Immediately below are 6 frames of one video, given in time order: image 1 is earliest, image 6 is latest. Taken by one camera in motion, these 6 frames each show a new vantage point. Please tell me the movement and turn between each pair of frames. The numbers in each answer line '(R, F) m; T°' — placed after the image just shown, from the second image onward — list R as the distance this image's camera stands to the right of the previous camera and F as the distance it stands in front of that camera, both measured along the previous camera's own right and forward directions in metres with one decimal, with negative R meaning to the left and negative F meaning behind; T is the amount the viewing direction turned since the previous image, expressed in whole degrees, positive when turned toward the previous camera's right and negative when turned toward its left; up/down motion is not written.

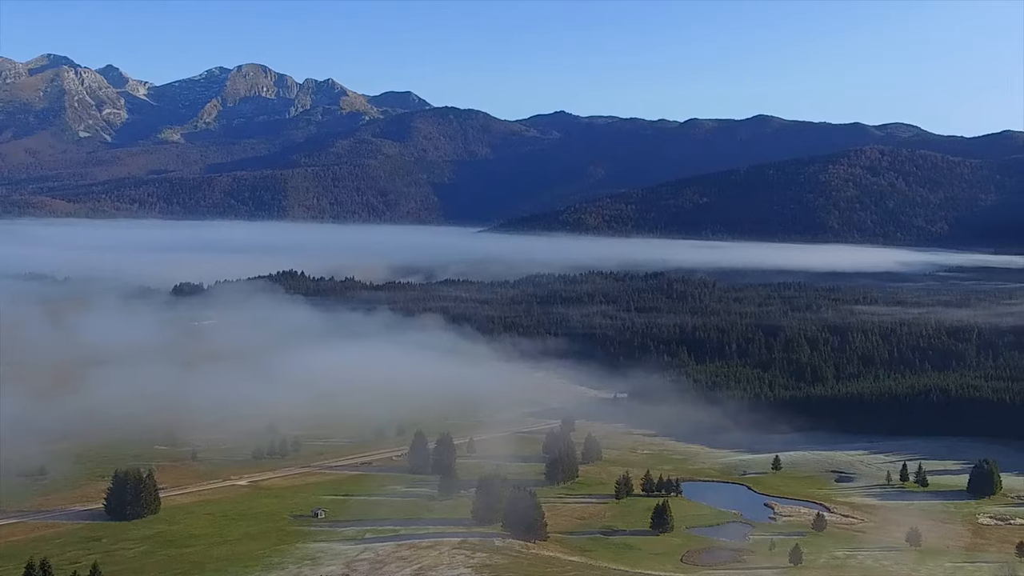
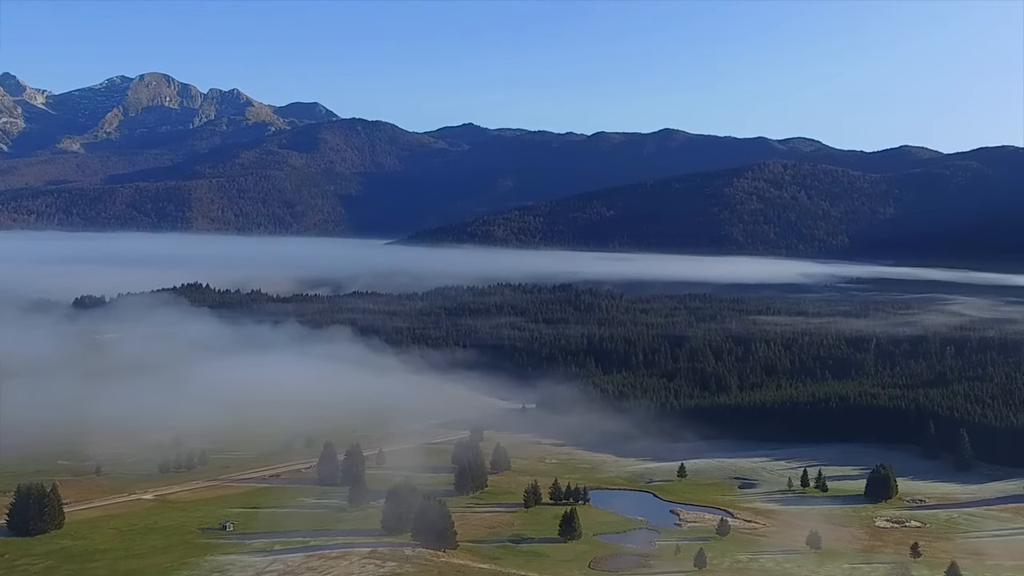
(-0.1, -1.0) m; +4°
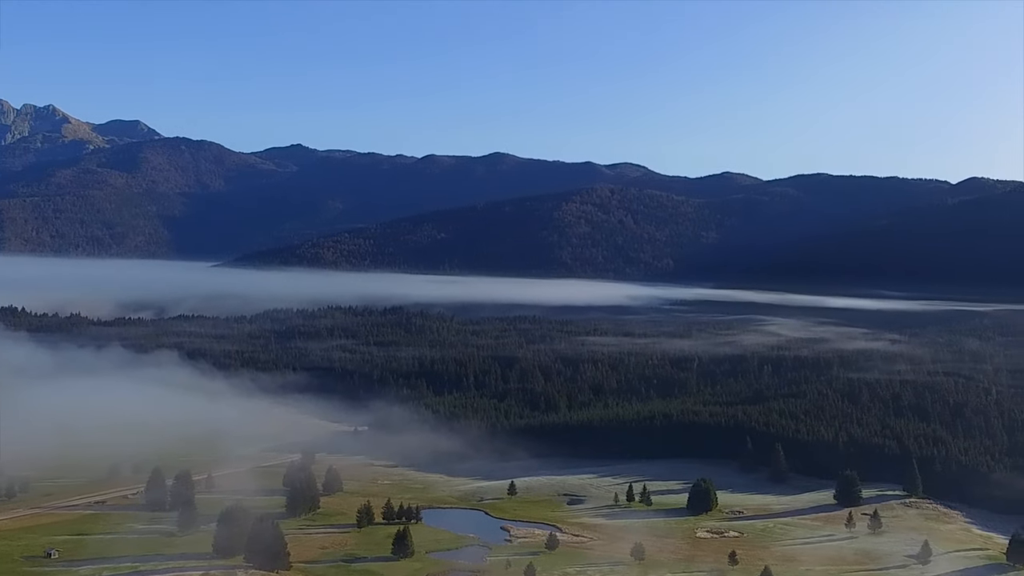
(-0.2, -1.9) m; +7°
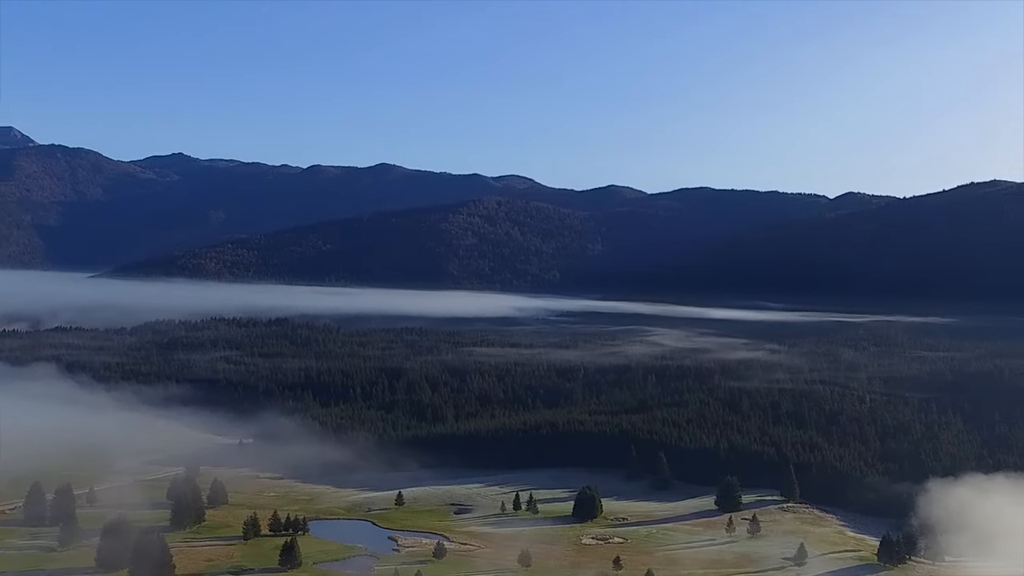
(-0.1, -1.1) m; +5°
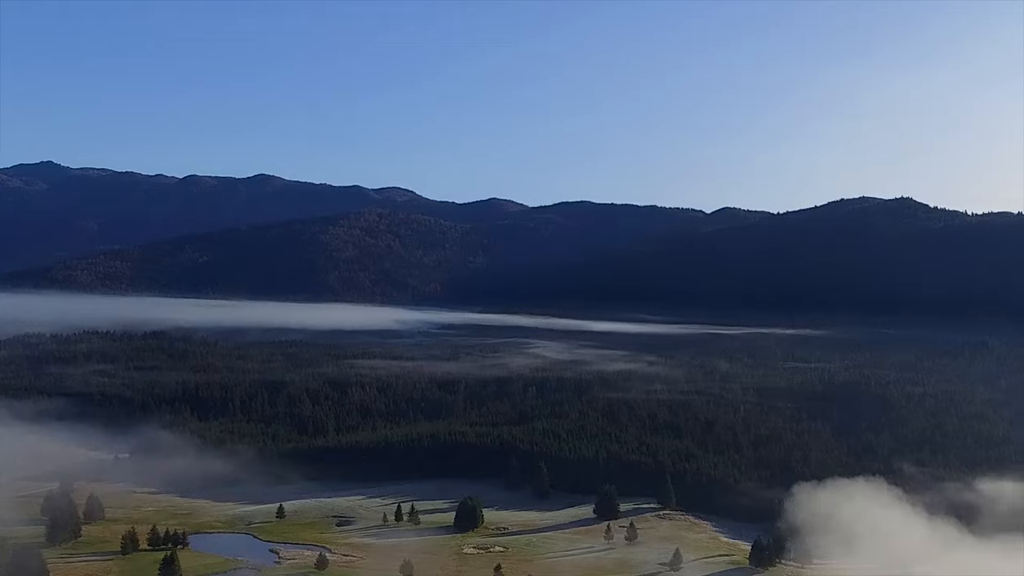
(-0.1, -1.5) m; +5°
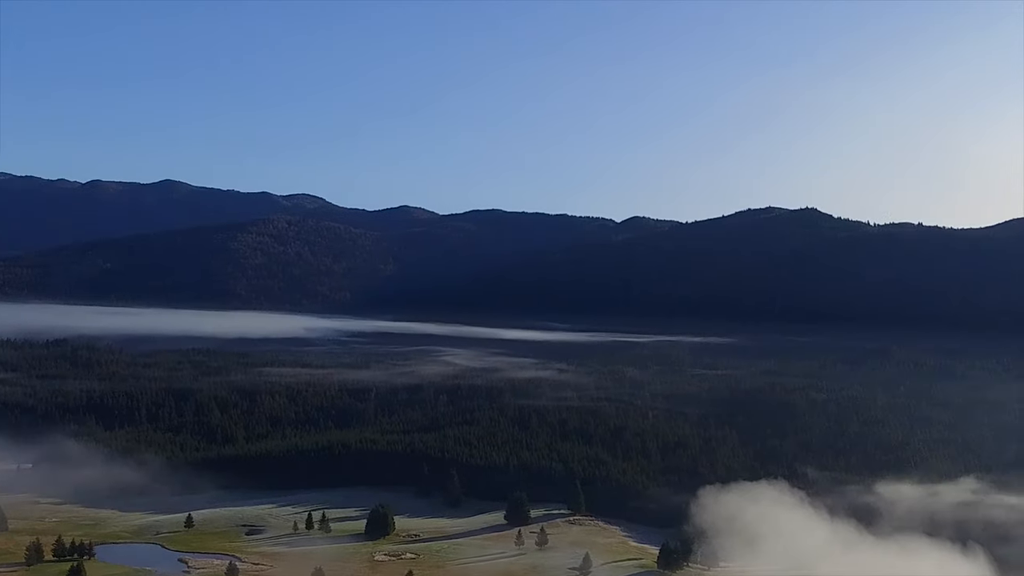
(-0.1, -0.8) m; +4°
